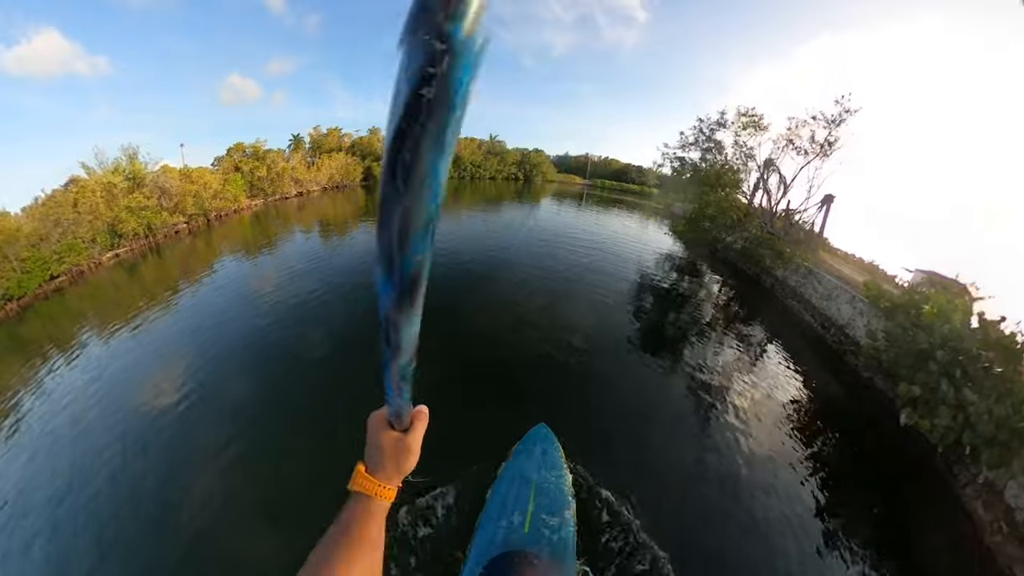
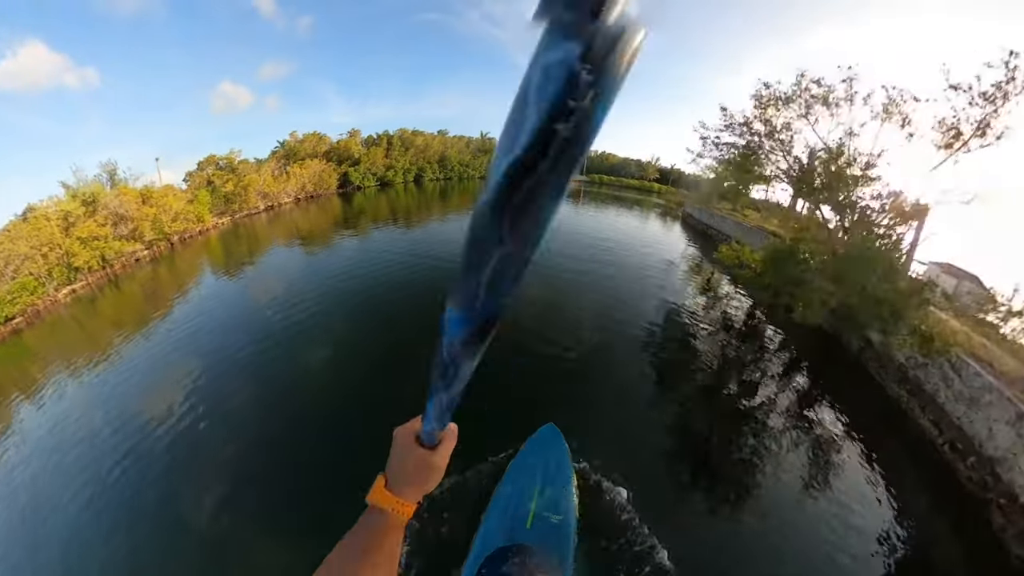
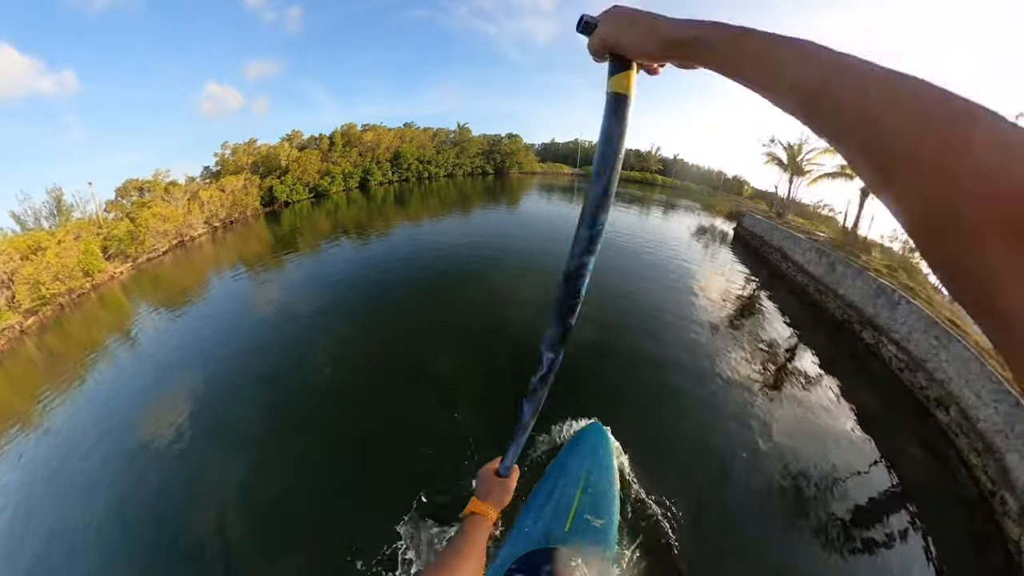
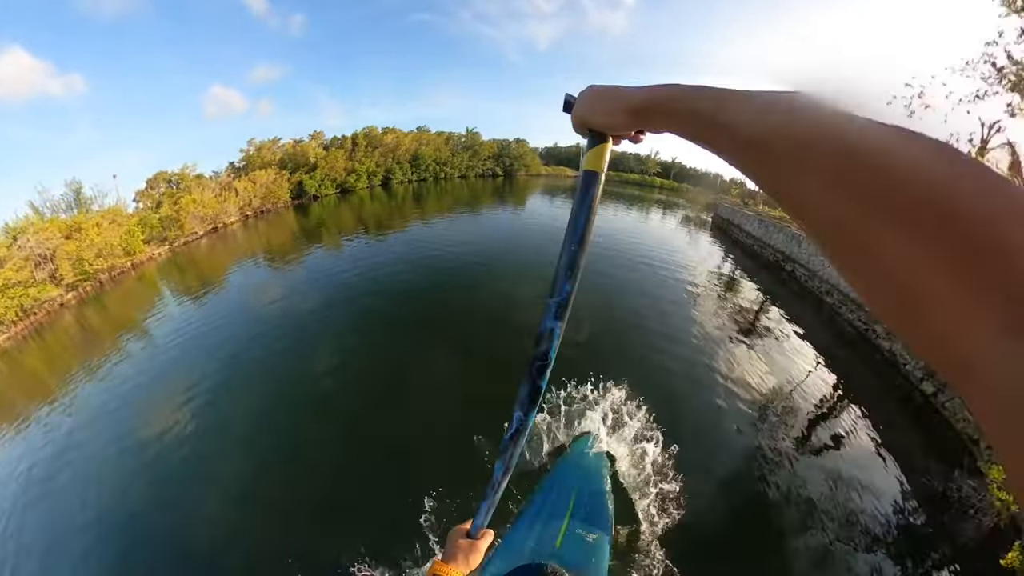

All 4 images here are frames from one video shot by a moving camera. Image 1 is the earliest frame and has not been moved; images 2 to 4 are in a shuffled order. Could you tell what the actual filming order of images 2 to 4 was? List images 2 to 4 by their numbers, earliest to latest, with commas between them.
2, 4, 3
